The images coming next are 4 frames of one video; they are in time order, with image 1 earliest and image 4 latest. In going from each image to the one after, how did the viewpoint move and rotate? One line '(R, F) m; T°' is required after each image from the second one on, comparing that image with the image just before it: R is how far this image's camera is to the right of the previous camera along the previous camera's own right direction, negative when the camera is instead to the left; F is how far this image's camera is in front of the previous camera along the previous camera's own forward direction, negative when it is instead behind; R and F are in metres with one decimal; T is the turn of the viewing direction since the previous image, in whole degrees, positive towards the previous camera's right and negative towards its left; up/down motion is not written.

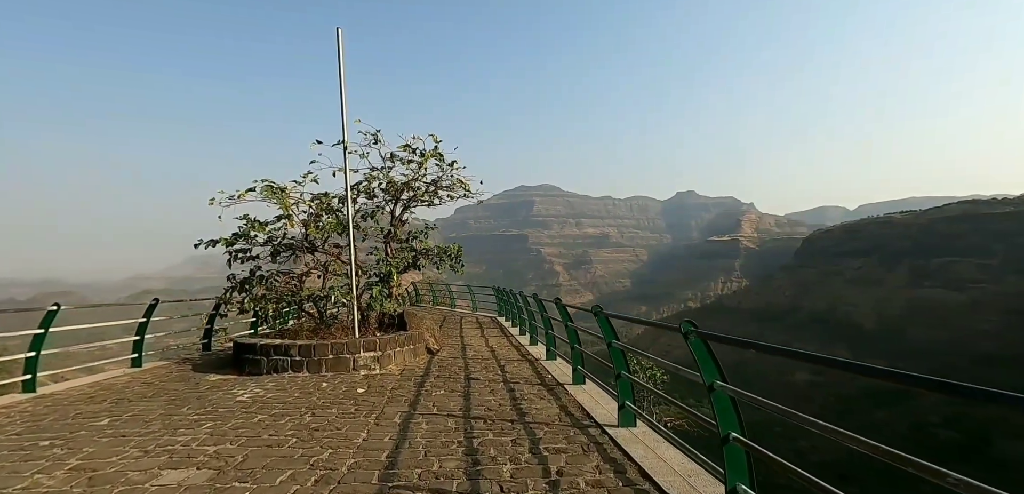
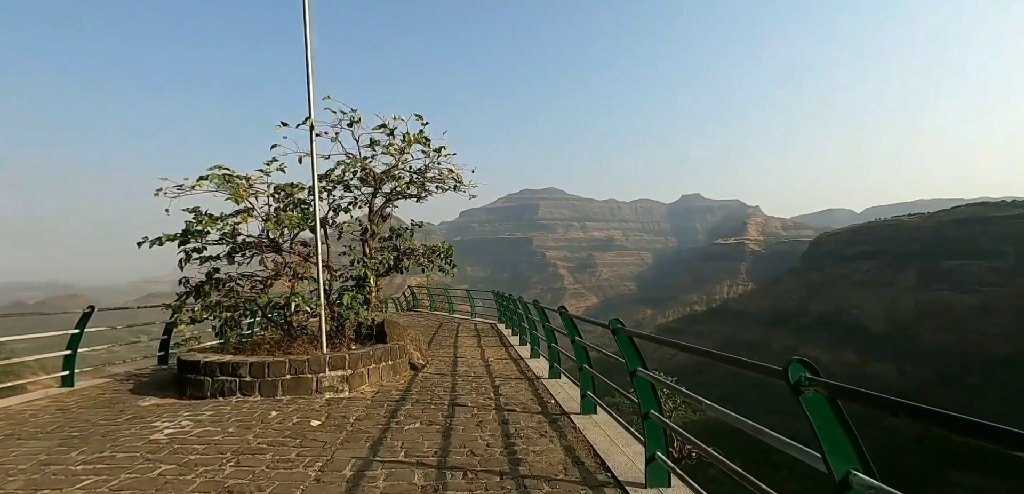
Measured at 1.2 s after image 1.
(+0.1, +1.2) m; 0°
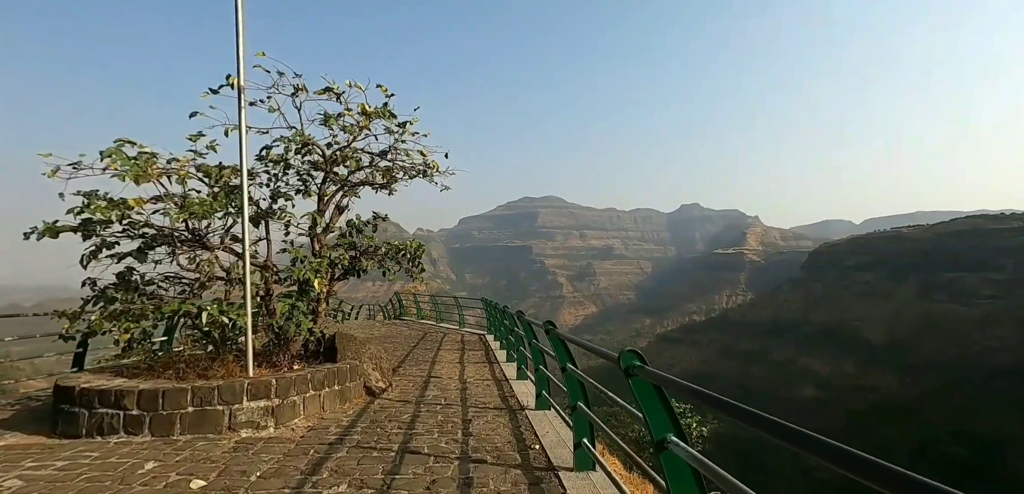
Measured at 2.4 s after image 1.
(+0.2, +1.4) m; 0°
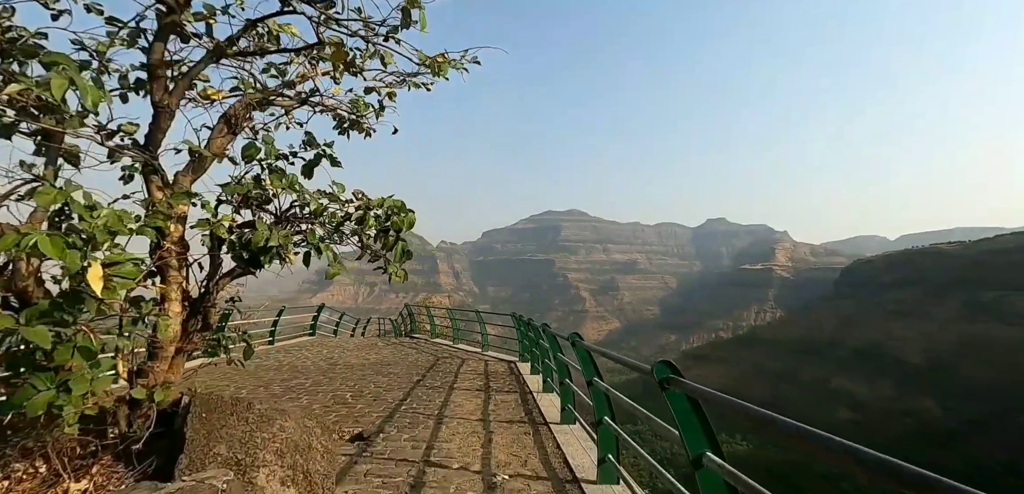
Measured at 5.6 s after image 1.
(-0.4, +3.7) m; -2°
